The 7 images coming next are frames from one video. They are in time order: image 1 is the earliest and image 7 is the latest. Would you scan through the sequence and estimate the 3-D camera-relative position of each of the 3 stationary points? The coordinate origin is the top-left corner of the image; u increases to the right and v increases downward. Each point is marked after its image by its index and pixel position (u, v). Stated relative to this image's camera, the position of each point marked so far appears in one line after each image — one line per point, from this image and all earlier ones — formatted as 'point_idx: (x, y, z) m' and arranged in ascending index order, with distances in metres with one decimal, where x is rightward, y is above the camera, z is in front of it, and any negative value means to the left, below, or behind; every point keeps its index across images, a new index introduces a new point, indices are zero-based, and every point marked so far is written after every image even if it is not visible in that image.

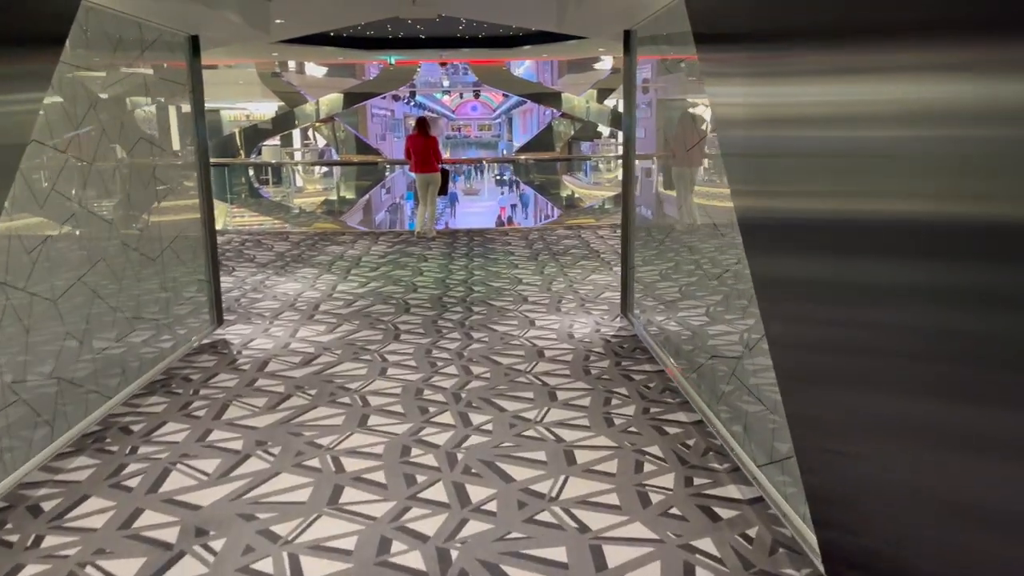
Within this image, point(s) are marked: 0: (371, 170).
0: (-2.3, +2.0, +12.0) m
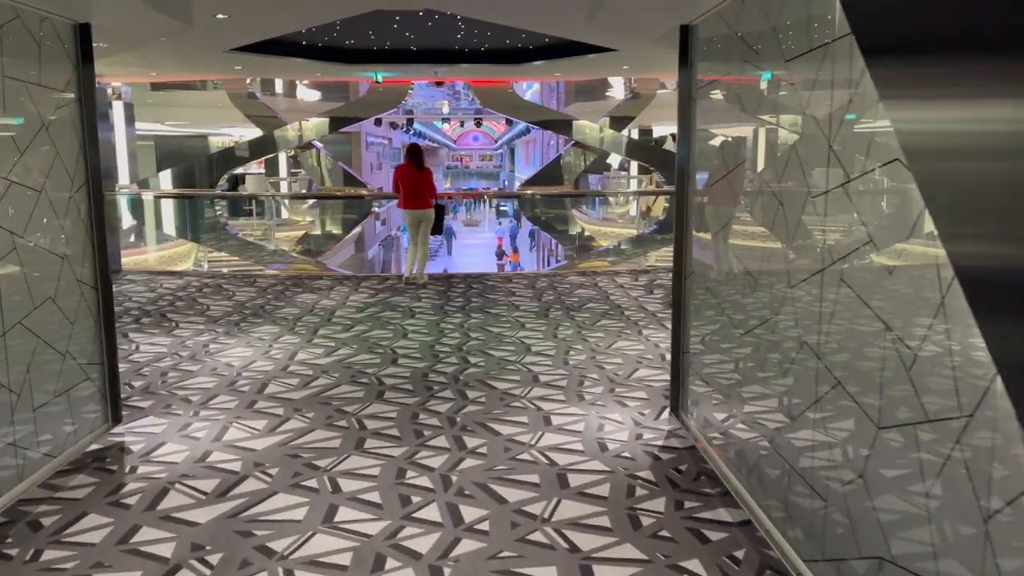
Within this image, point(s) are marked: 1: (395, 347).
0: (-2.2, +1.2, +10.5) m
1: (-1.0, -0.5, +6.3) m
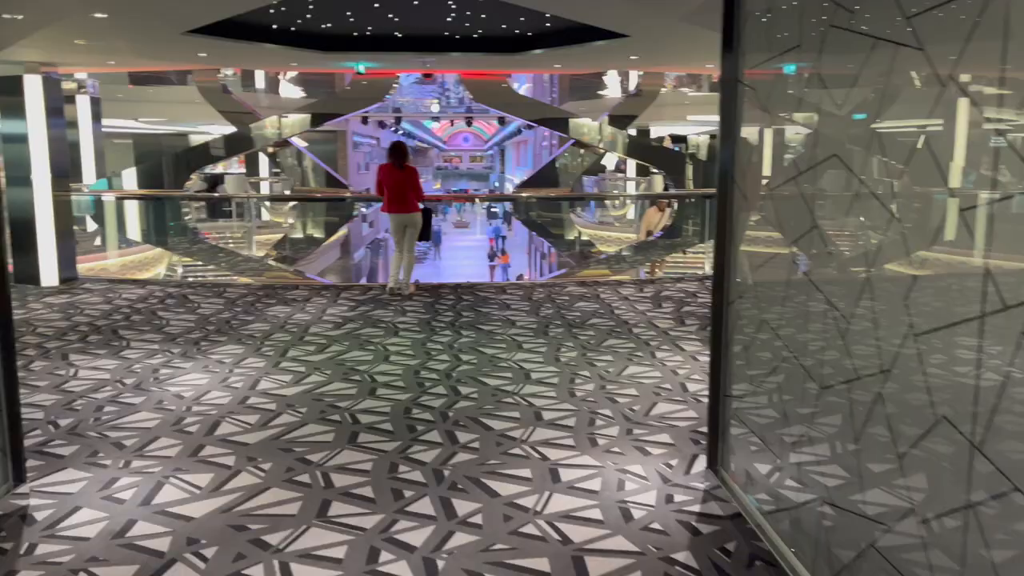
0: (-2.3, +1.1, +9.7) m
1: (-1.0, -0.6, +5.5) m
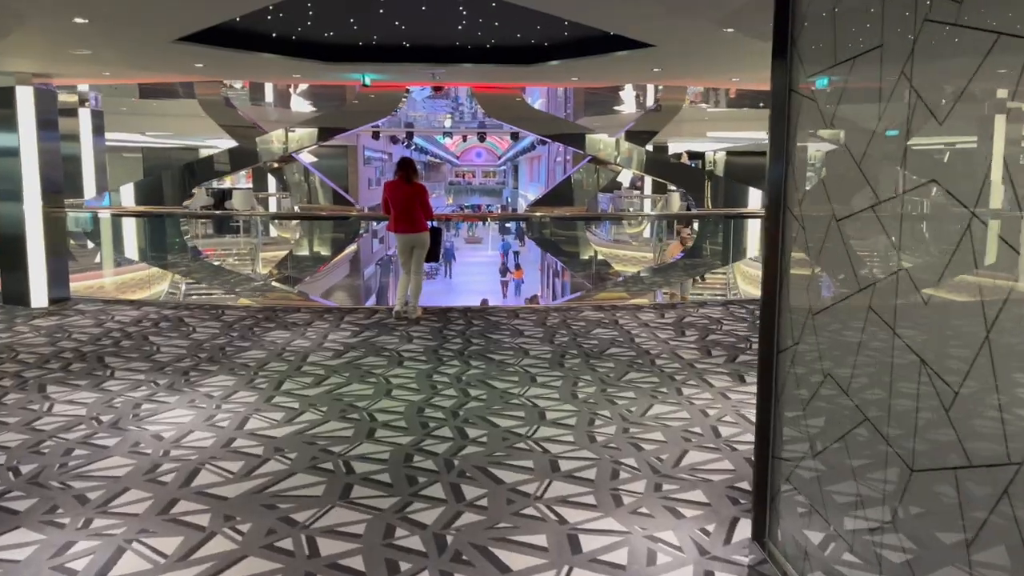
0: (-2.2, +0.8, +9.3) m
1: (-0.9, -0.8, +5.0) m
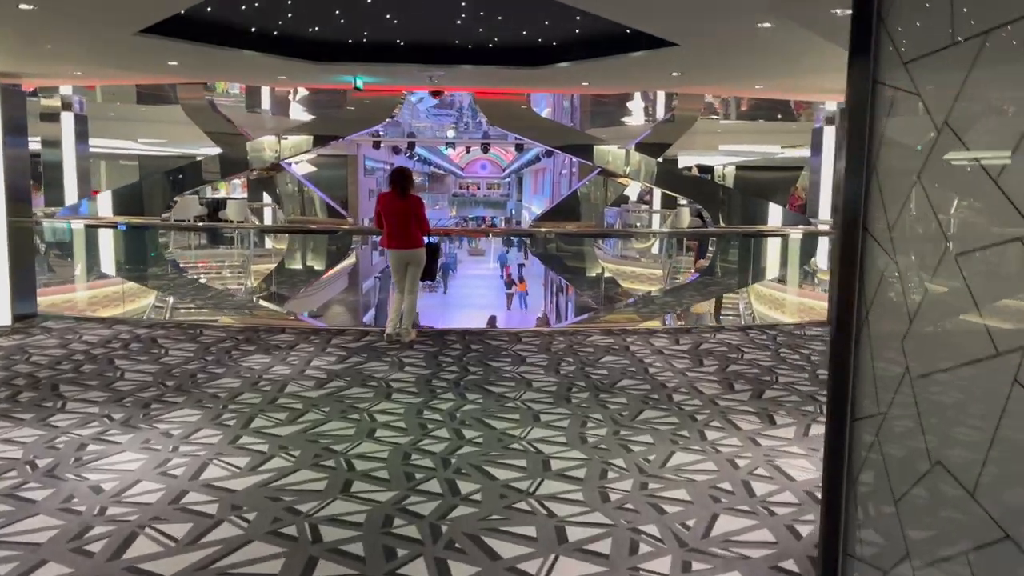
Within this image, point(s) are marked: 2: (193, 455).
0: (-2.1, +0.6, +8.6) m
1: (-0.9, -1.0, +4.4) m
2: (-1.9, -1.0, +4.3) m
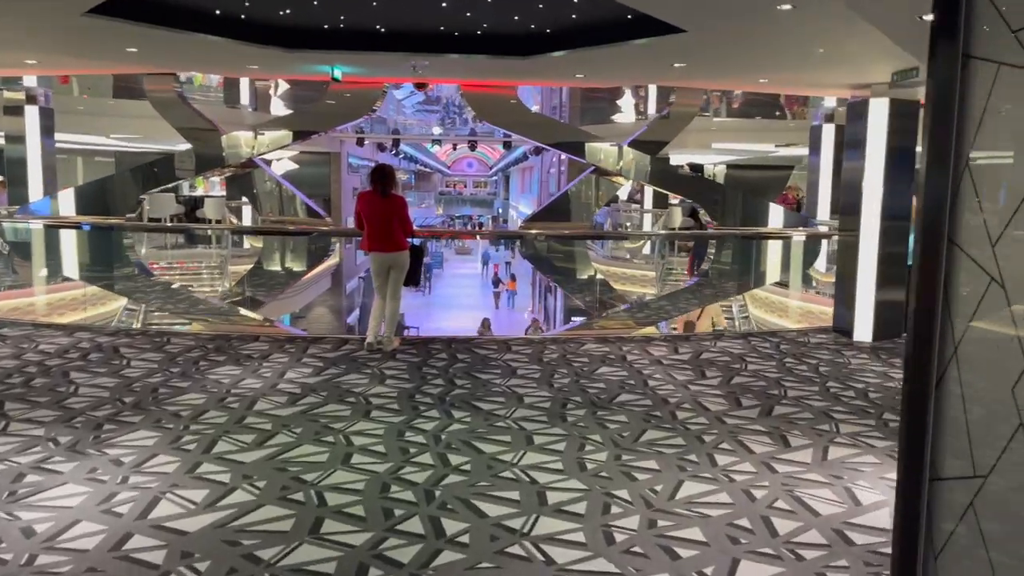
0: (-2.2, +0.6, +8.1) m
1: (-1.0, -1.1, +3.9) m
2: (-1.9, -1.0, +3.8) m
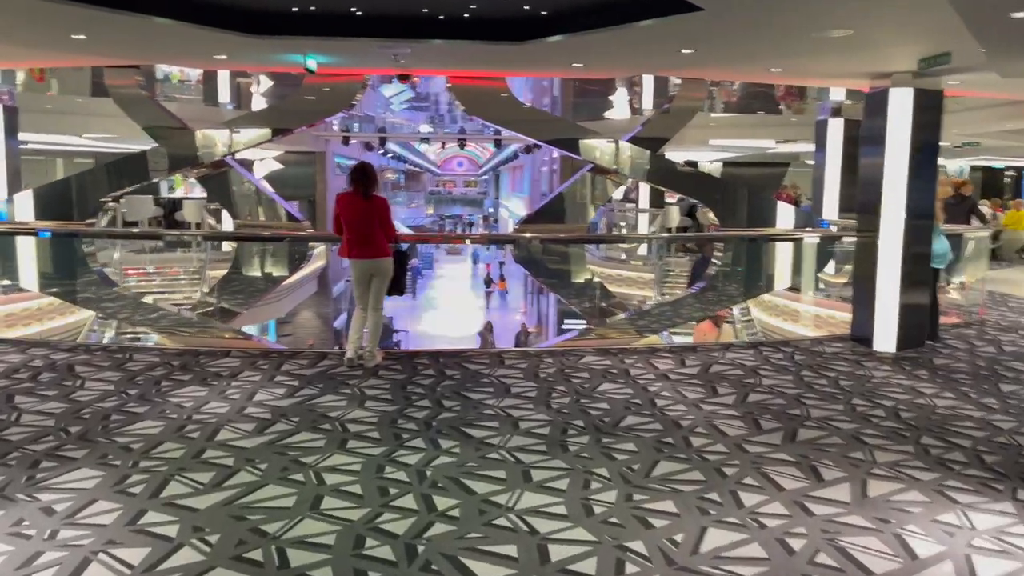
0: (-2.3, +0.5, +7.6) m
1: (-1.0, -1.1, +3.3) m
2: (-1.9, -1.1, +3.2) m
